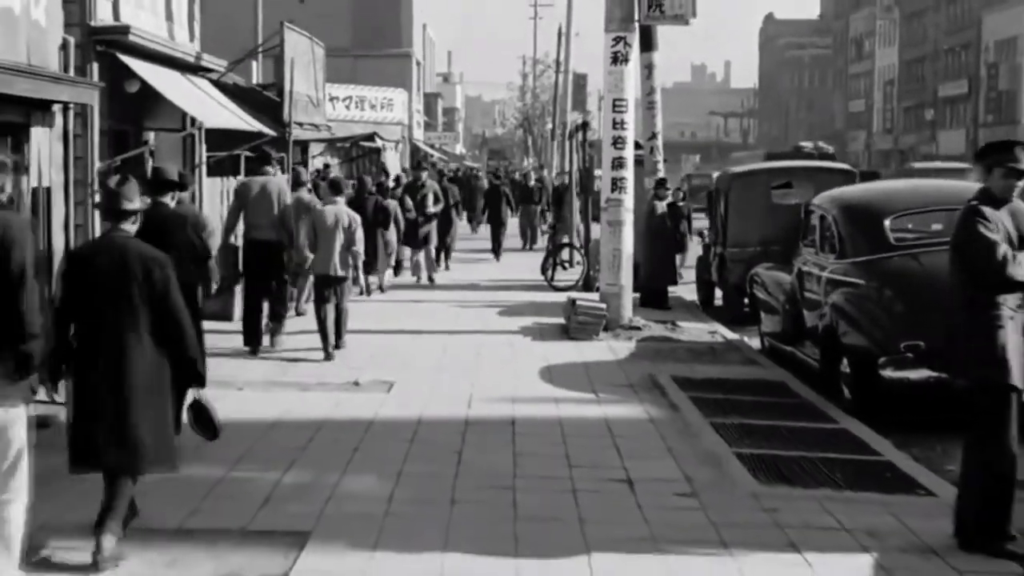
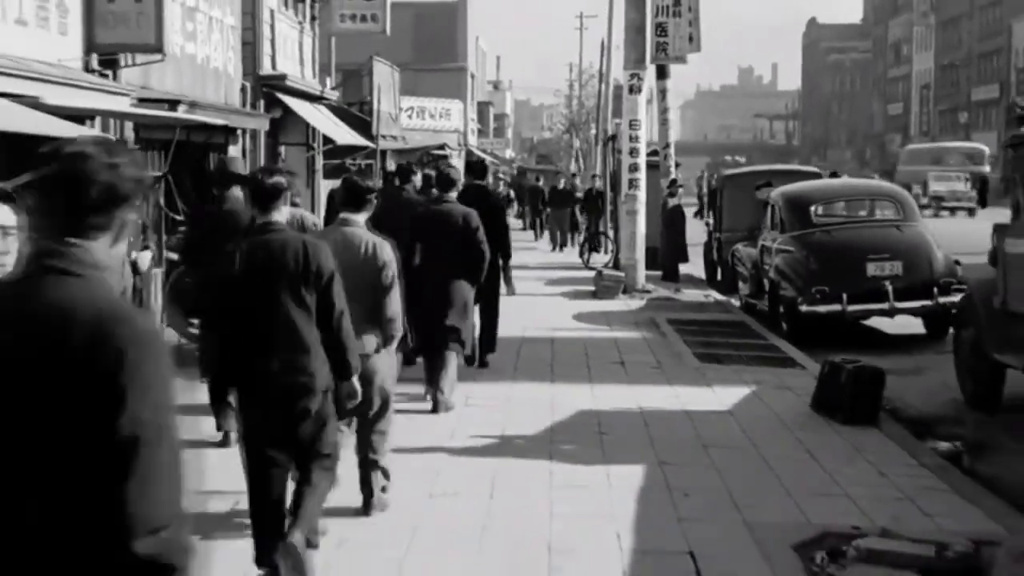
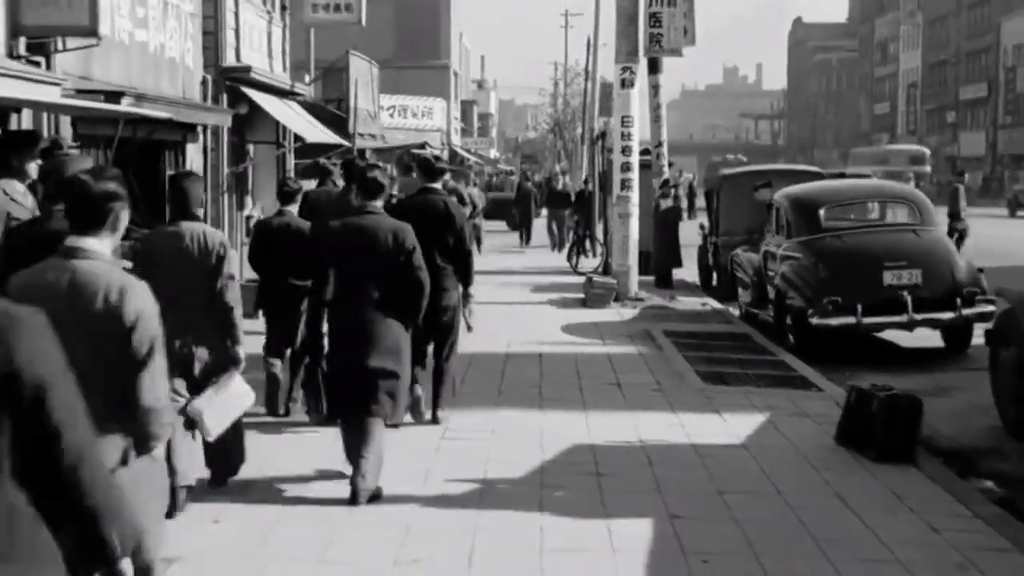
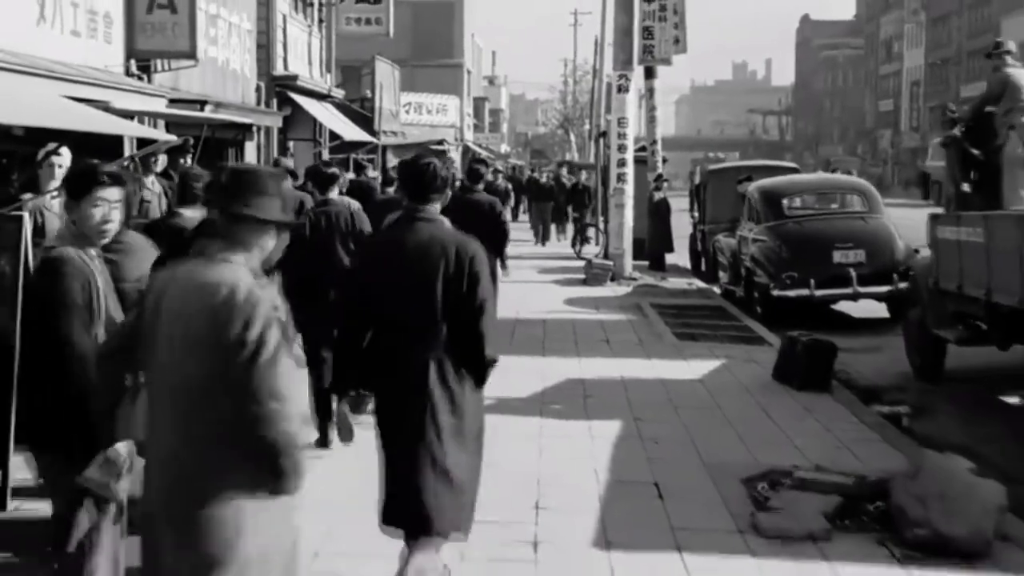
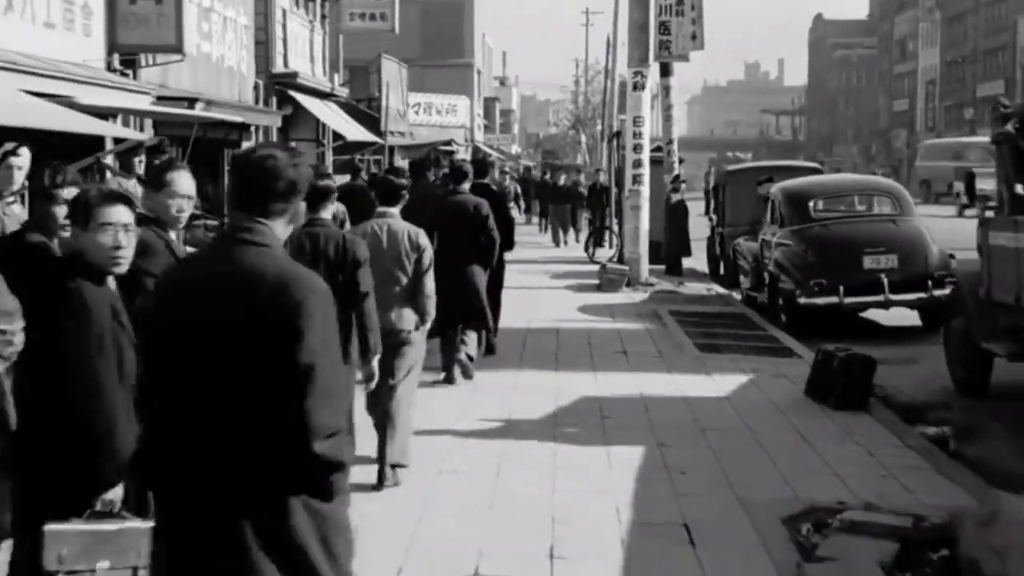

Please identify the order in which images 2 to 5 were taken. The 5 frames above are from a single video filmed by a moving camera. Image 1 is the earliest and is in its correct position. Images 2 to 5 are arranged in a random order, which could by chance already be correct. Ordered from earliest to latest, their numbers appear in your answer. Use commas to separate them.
3, 2, 5, 4
